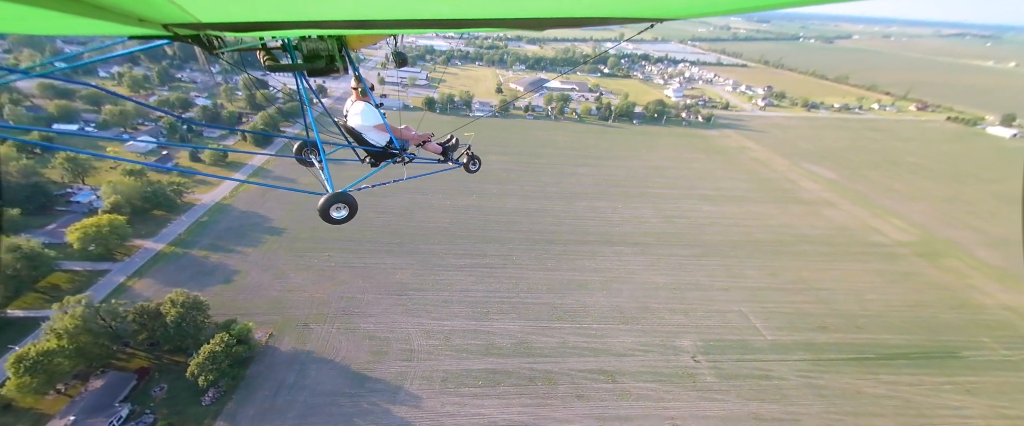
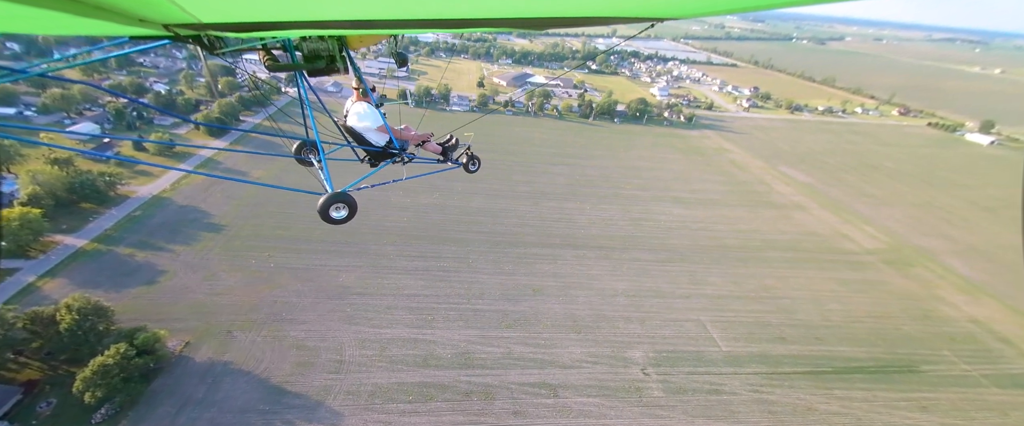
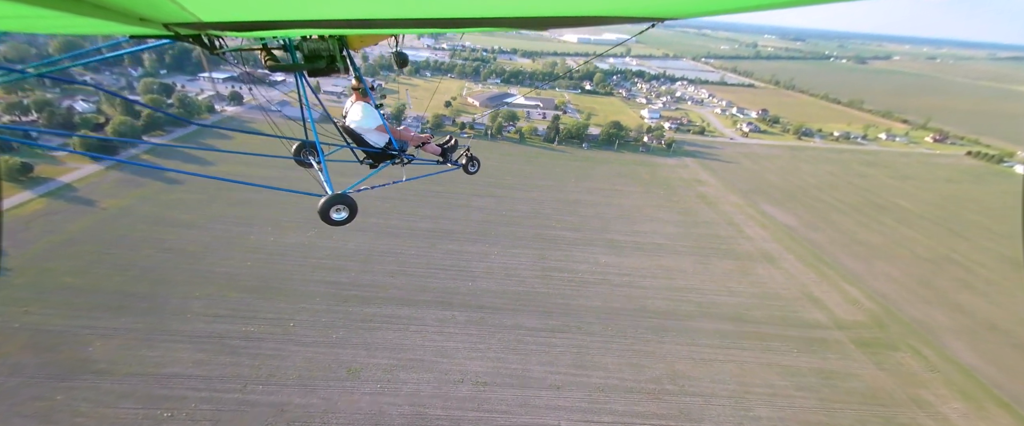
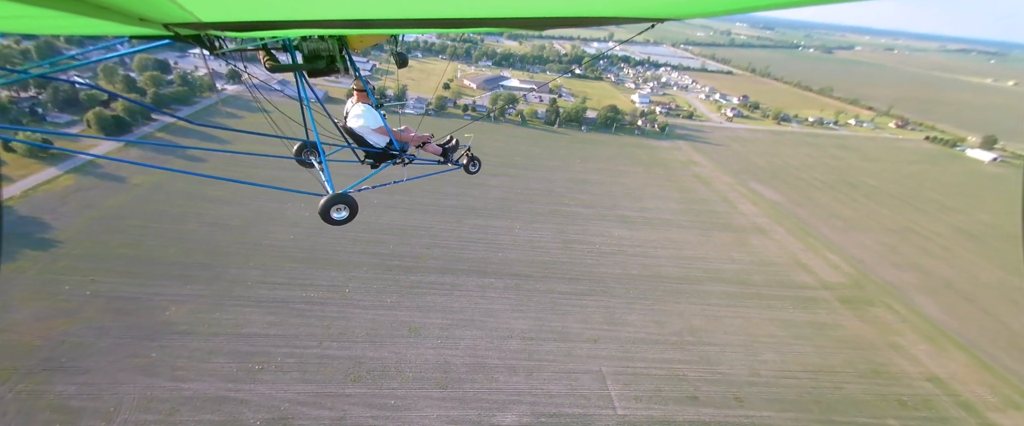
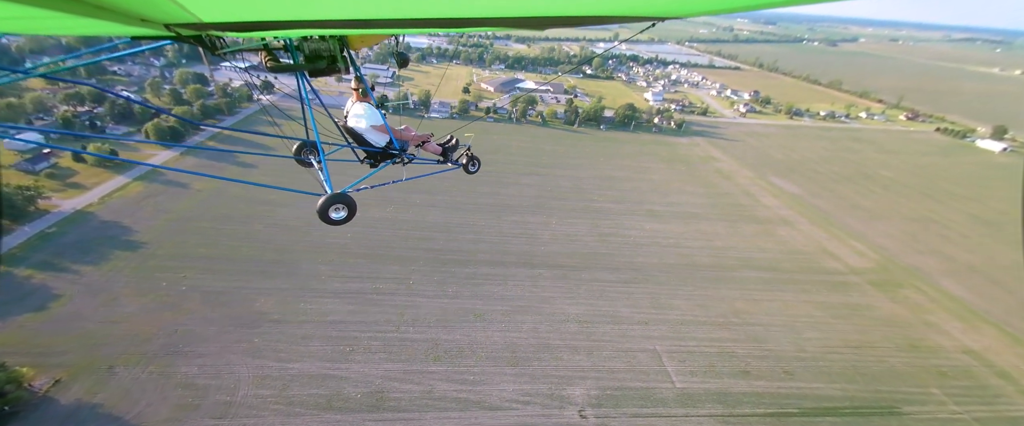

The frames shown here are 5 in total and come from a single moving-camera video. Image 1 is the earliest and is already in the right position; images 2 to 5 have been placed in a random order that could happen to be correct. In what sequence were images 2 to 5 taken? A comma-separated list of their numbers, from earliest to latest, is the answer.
2, 5, 4, 3
